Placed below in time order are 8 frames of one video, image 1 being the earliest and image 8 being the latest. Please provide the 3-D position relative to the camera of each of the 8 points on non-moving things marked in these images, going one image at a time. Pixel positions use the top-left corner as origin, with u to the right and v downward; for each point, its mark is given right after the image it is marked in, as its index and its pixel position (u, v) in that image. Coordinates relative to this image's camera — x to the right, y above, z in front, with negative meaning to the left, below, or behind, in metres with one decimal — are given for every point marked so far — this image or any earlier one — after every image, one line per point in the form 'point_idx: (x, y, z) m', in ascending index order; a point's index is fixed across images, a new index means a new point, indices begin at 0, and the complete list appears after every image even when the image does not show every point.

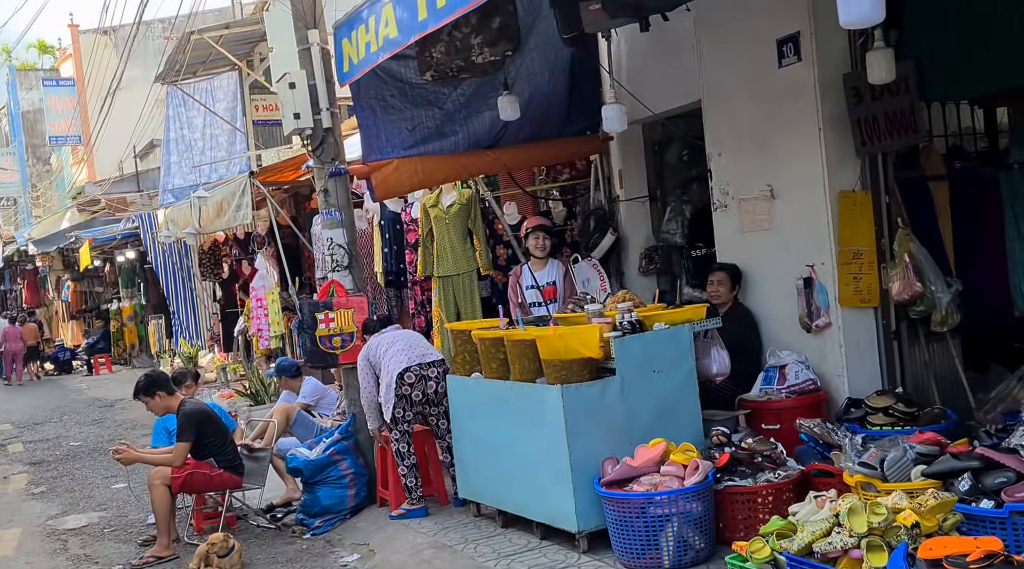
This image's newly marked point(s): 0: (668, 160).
0: (+1.1, +0.9, +8.2) m
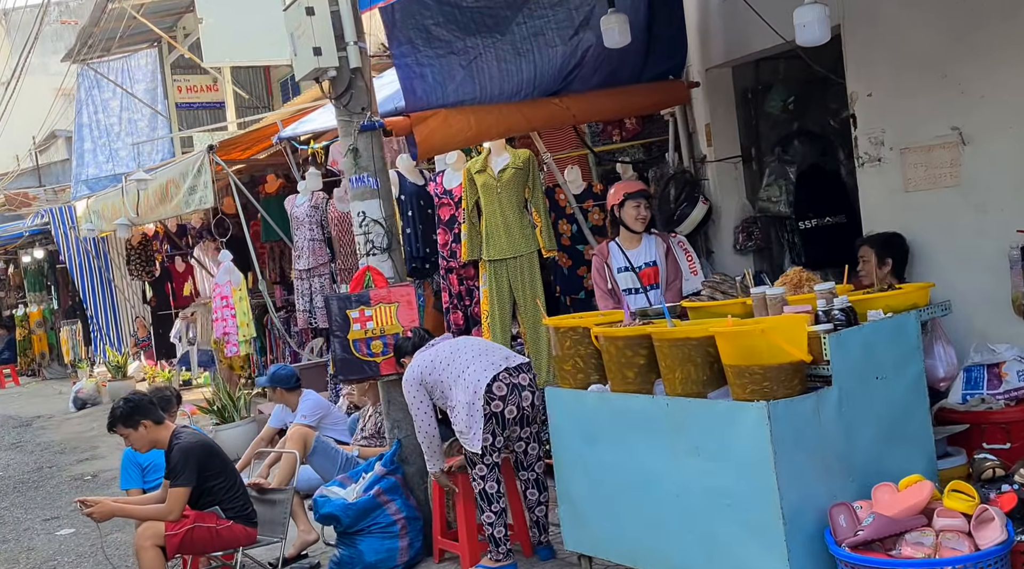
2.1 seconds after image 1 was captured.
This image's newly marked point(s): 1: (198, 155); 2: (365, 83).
0: (+1.4, +1.0, +6.6) m
1: (-2.8, +1.2, +10.7) m
2: (-0.7, +1.0, +5.8) m
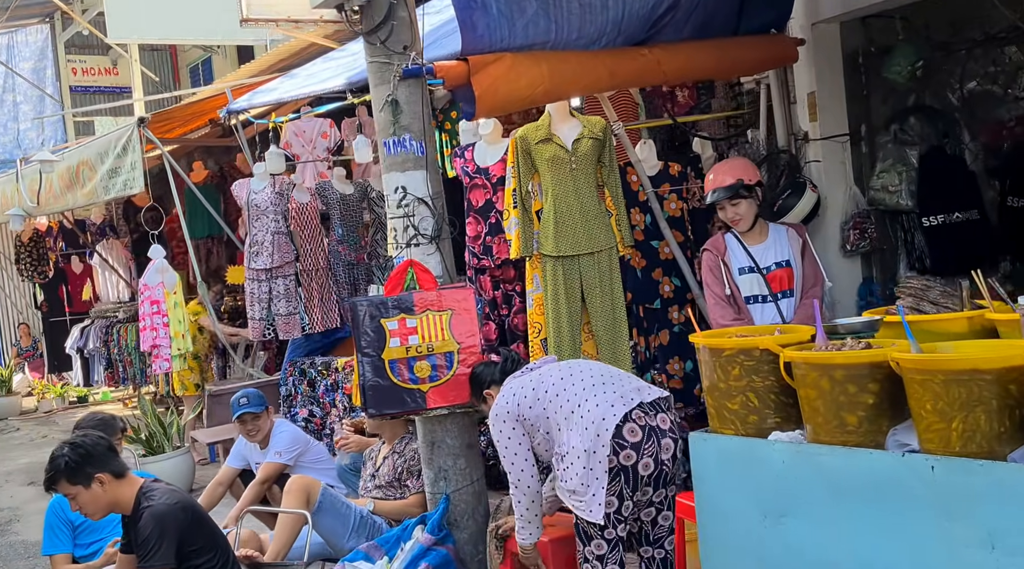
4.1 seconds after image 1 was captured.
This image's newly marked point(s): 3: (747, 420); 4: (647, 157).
0: (+1.7, +0.9, +5.4) m
1: (-2.9, +1.2, +9.0) m
2: (-0.4, +1.0, +4.3) m
3: (+0.7, -0.4, +3.4) m
4: (+0.6, +0.6, +5.2) m
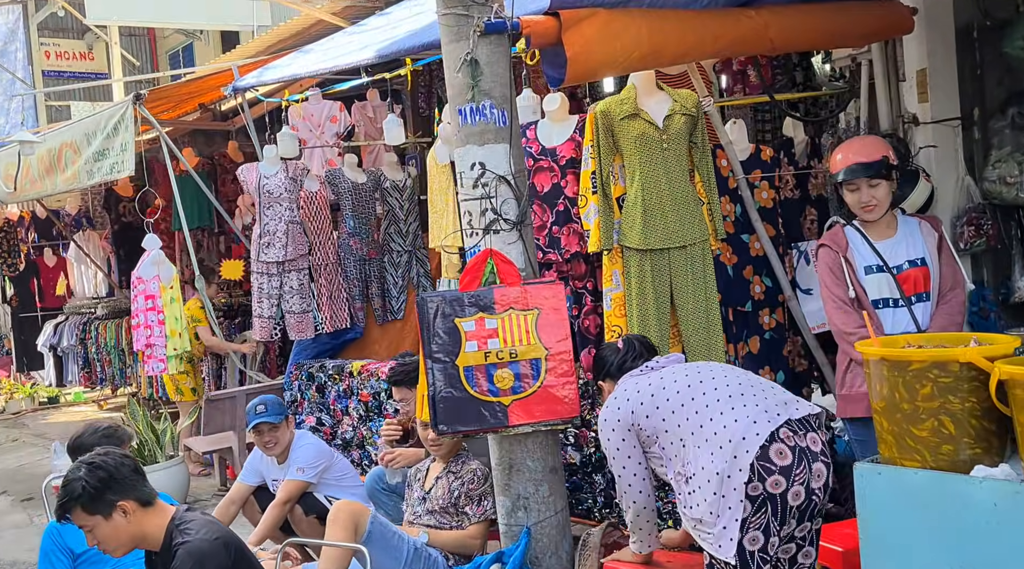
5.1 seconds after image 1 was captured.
0: (+2.0, +0.9, +4.7) m
1: (-2.8, +1.2, +8.3) m
2: (-0.1, +1.0, +3.6) m
3: (+1.0, -0.4, +2.7) m
4: (+0.9, +0.6, +4.6) m
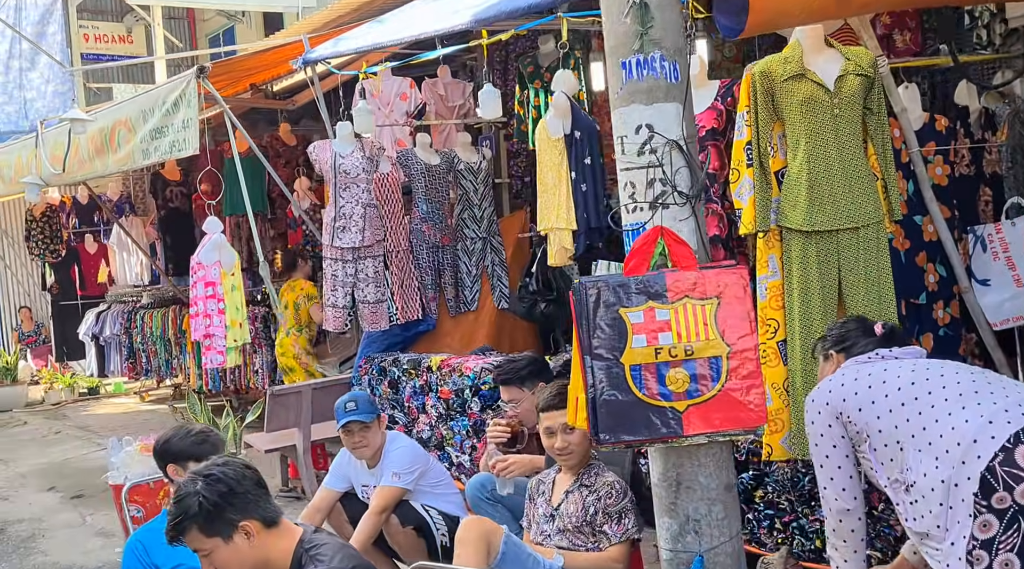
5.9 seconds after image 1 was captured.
0: (+2.5, +1.0, +4.1) m
1: (-2.2, +1.3, +7.7) m
2: (+0.4, +1.0, +3.1) m
3: (+1.4, -0.4, +2.2) m
4: (+1.4, +0.6, +4.0) m
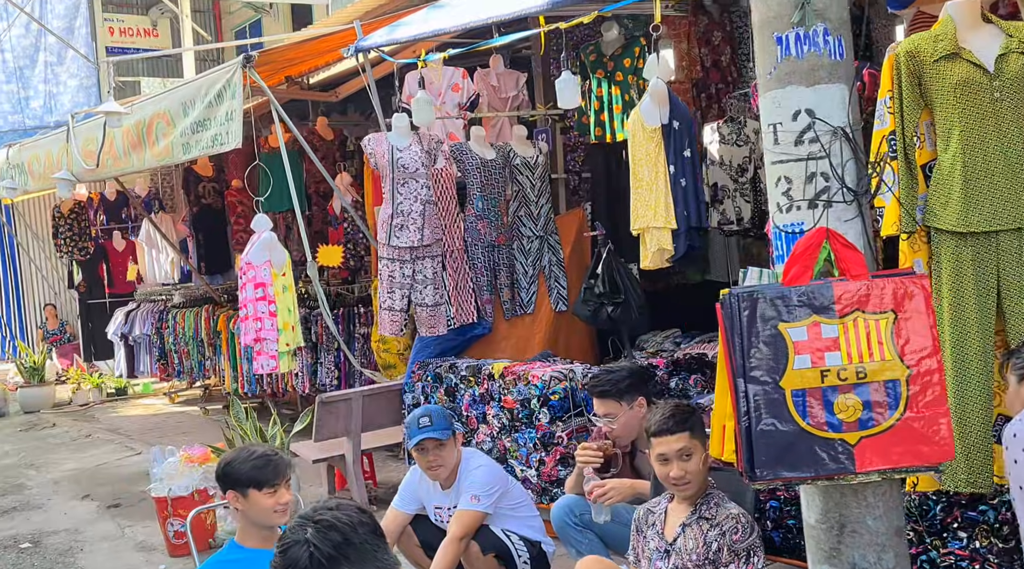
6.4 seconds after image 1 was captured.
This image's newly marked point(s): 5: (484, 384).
0: (+2.8, +0.9, +3.7) m
1: (-1.8, +1.3, +7.3) m
2: (+0.7, +1.0, +2.6) m
3: (+1.7, -0.4, +1.7) m
4: (+1.7, +0.6, +3.6) m
5: (-0.2, -0.5, +6.5) m
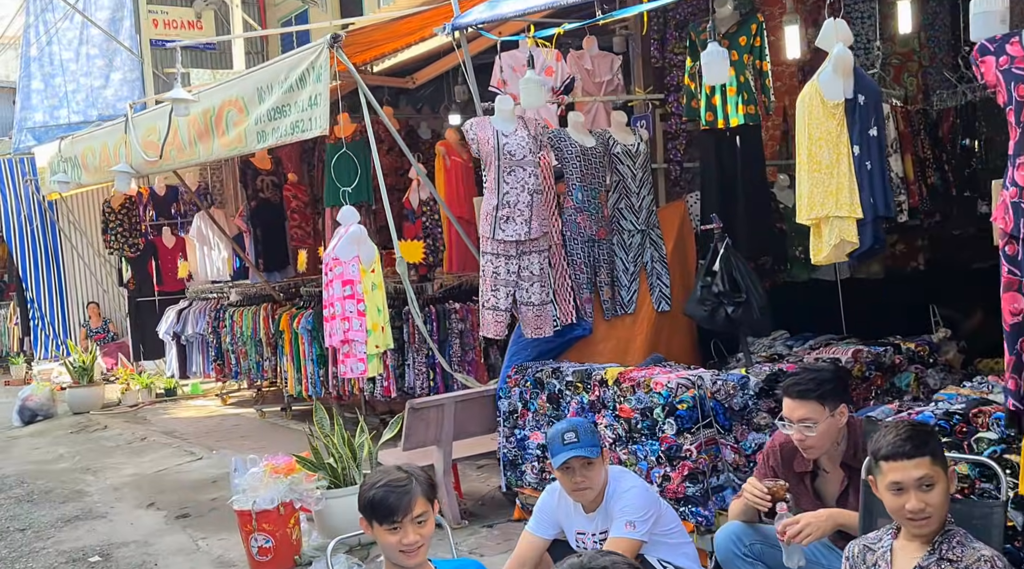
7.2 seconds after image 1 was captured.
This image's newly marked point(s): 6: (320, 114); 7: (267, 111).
0: (+3.3, +0.9, +3.1) m
1: (-1.2, +1.3, +6.8) m
2: (+1.2, +1.0, +2.1) m
3: (+2.2, -0.4, +1.1) m
4: (+2.2, +0.6, +3.0) m
5: (+0.4, -0.5, +6.0) m
6: (-1.1, +1.0, +6.7) m
7: (-1.5, +1.0, +7.0) m
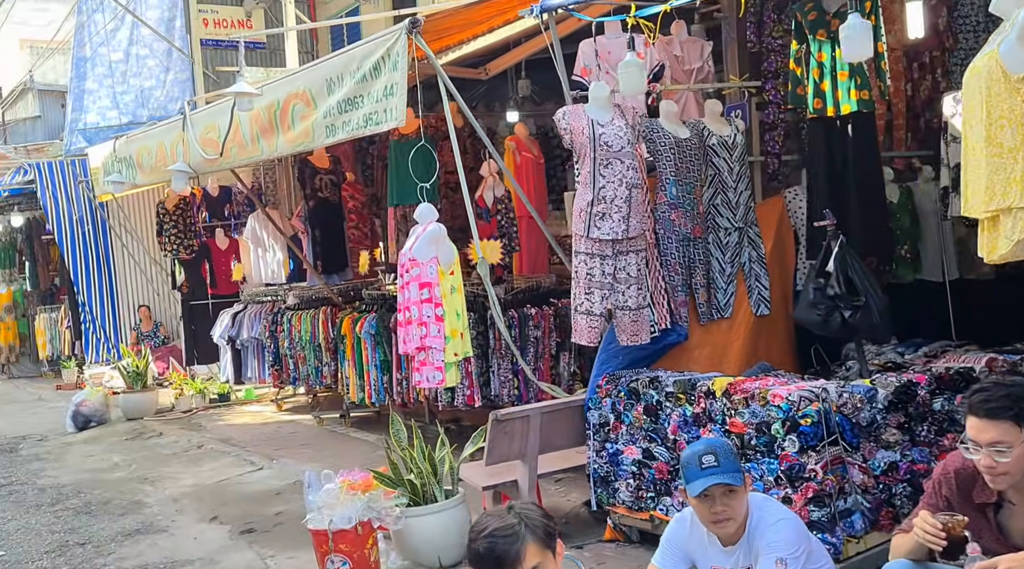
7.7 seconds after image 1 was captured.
0: (+3.6, +0.9, +2.5) m
1: (-0.7, +1.3, +6.4) m
2: (+1.5, +1.0, +1.5) m
3: (+2.5, -0.4, +0.6) m
4: (+2.5, +0.6, +2.4) m
5: (+0.9, -0.5, +5.5) m
6: (-0.6, +0.9, +6.2) m
7: (-1.0, +1.0, +6.6) m
